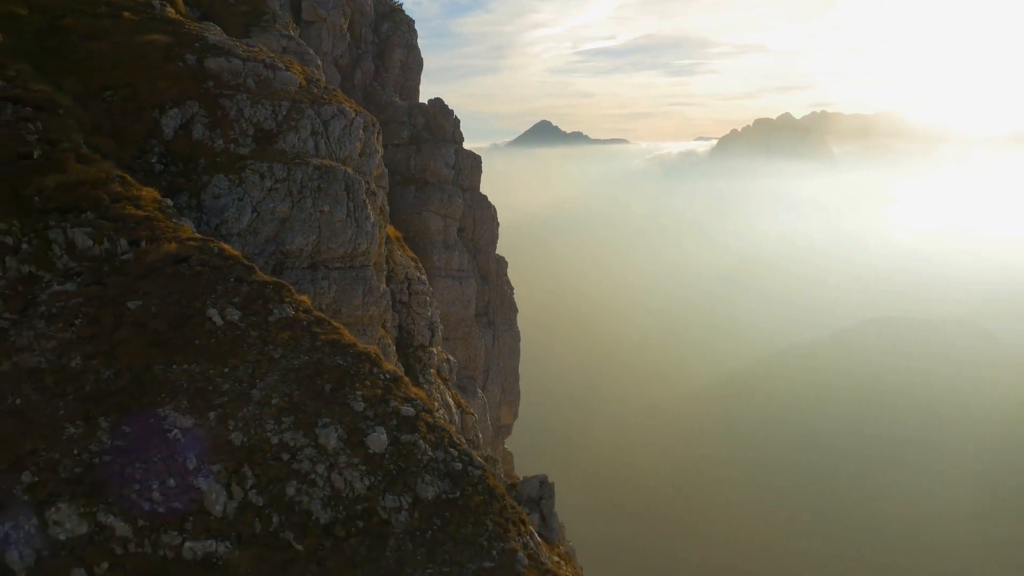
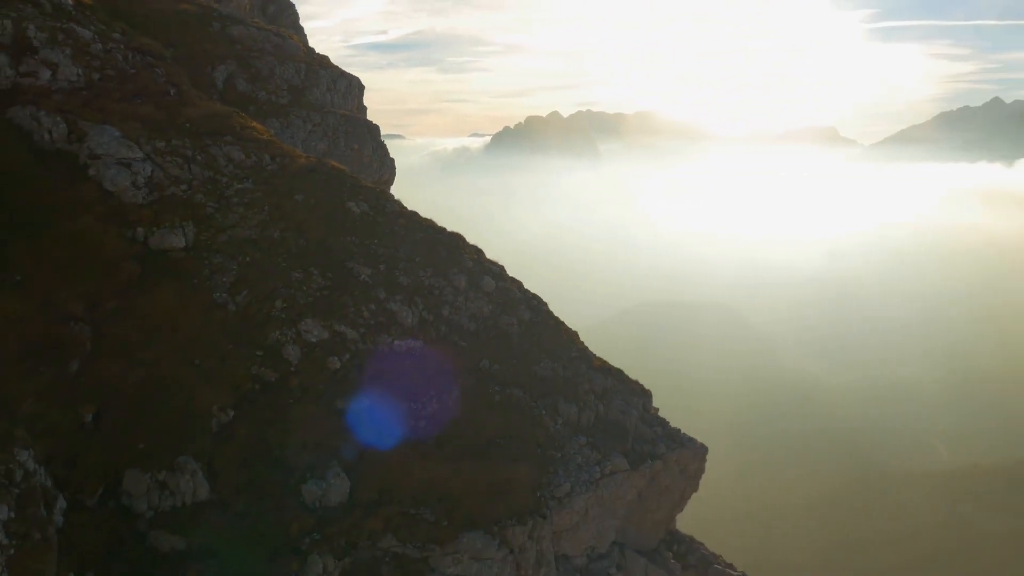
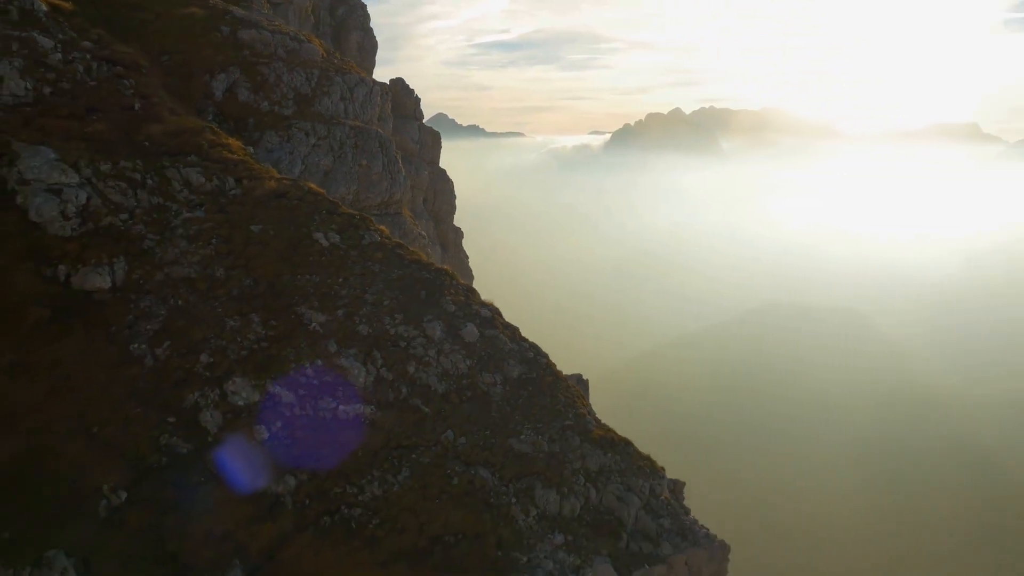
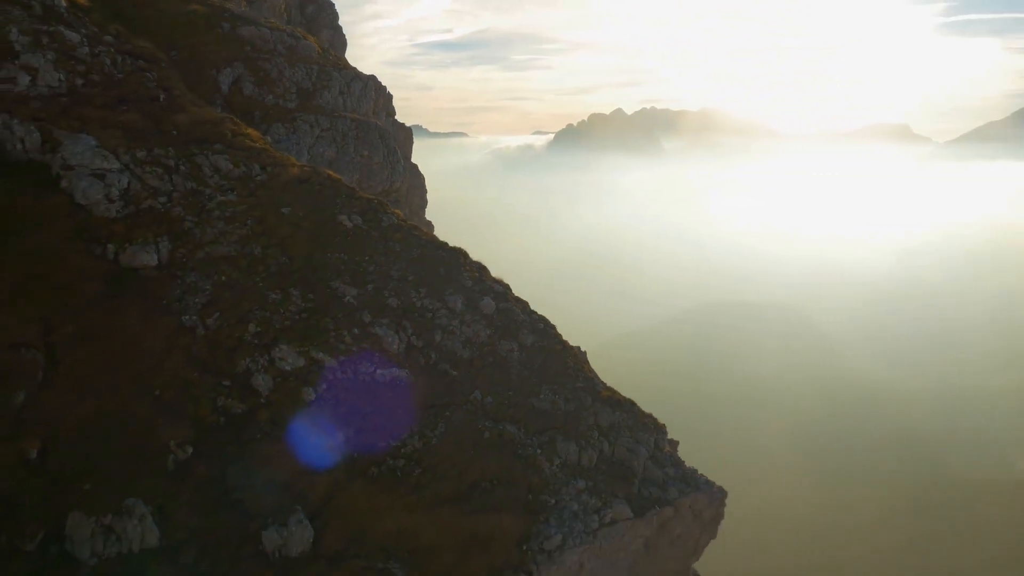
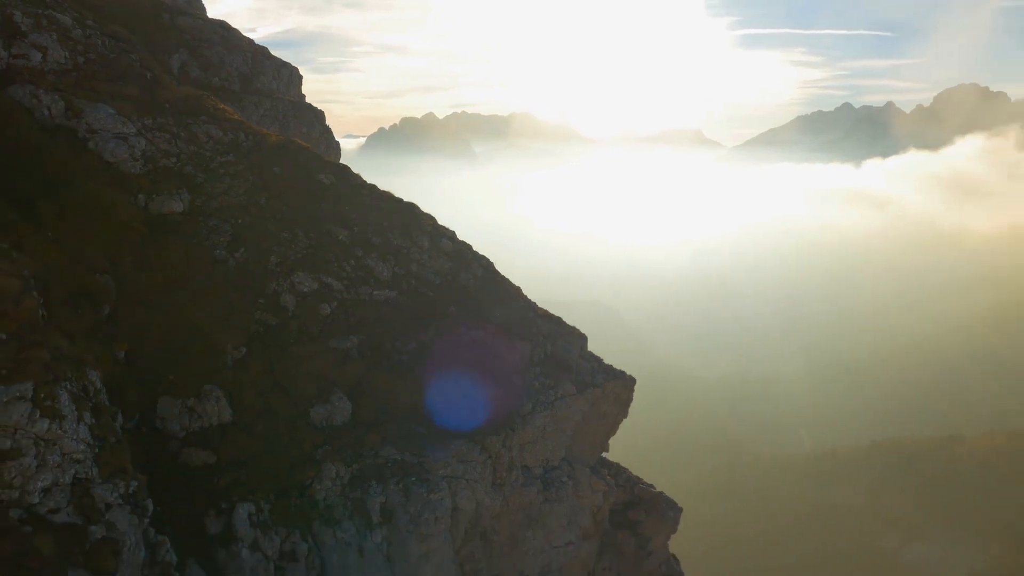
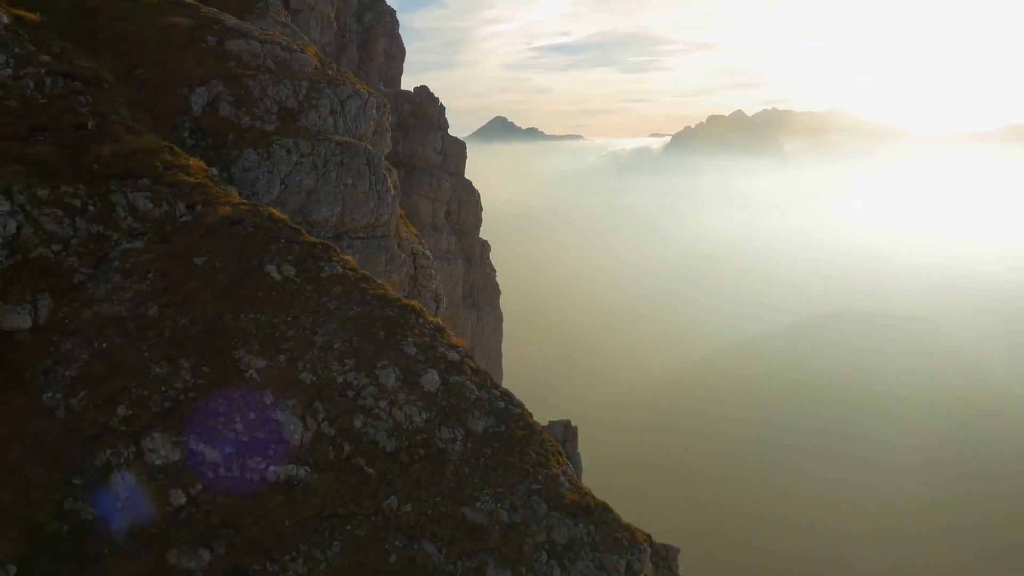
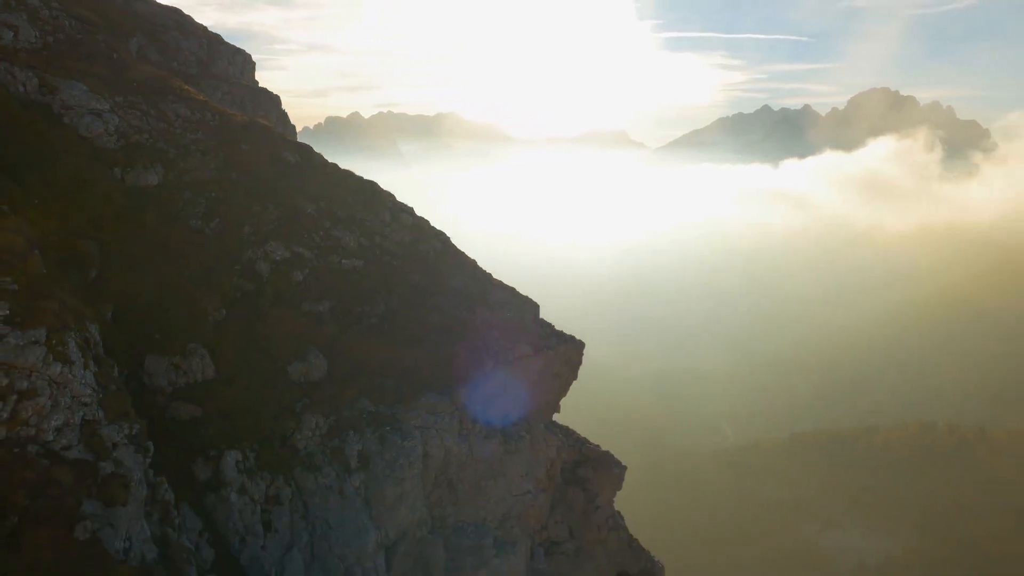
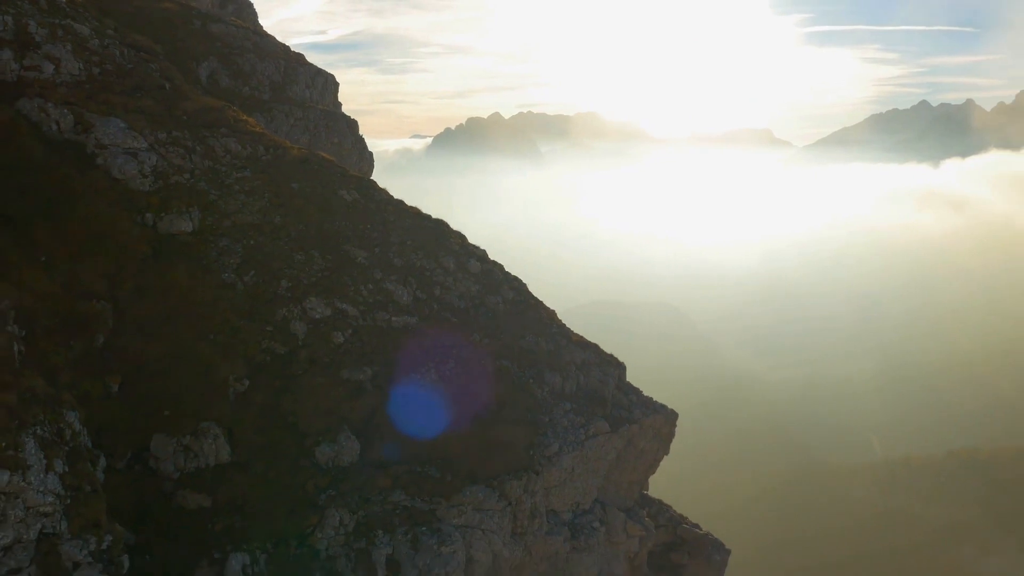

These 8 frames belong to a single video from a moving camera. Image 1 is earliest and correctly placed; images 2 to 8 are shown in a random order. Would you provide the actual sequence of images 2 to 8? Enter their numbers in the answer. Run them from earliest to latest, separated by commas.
6, 3, 4, 2, 8, 5, 7
